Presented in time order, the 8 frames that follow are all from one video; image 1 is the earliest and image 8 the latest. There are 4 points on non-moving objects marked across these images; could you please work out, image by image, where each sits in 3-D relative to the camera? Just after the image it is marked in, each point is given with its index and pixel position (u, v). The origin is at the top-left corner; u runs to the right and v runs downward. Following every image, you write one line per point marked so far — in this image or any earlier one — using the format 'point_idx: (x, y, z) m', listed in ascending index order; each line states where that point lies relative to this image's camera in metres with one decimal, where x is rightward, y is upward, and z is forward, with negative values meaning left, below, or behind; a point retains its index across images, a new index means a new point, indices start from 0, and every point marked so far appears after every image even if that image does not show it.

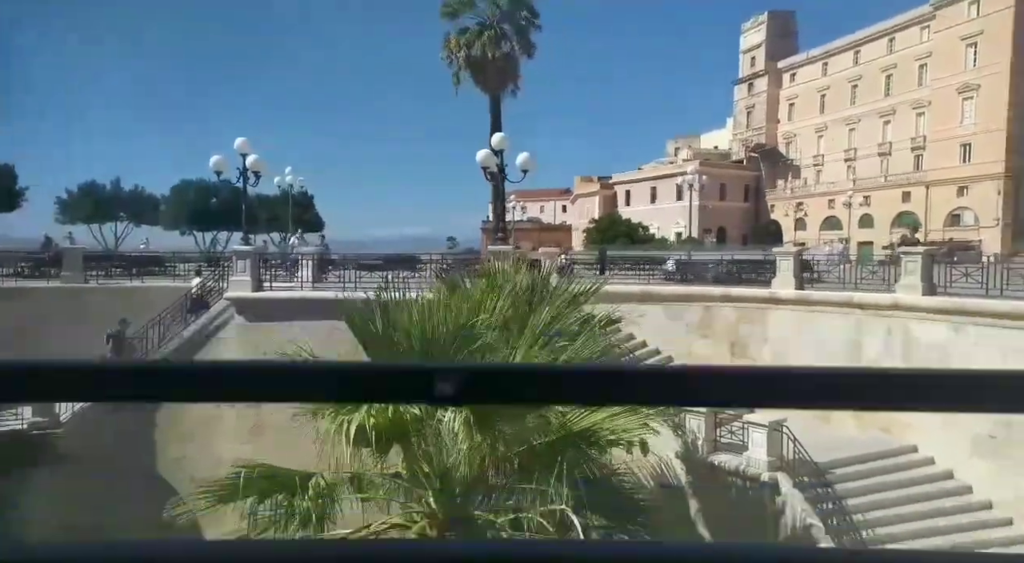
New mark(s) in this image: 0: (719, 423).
0: (+1.8, -1.3, +8.0) m
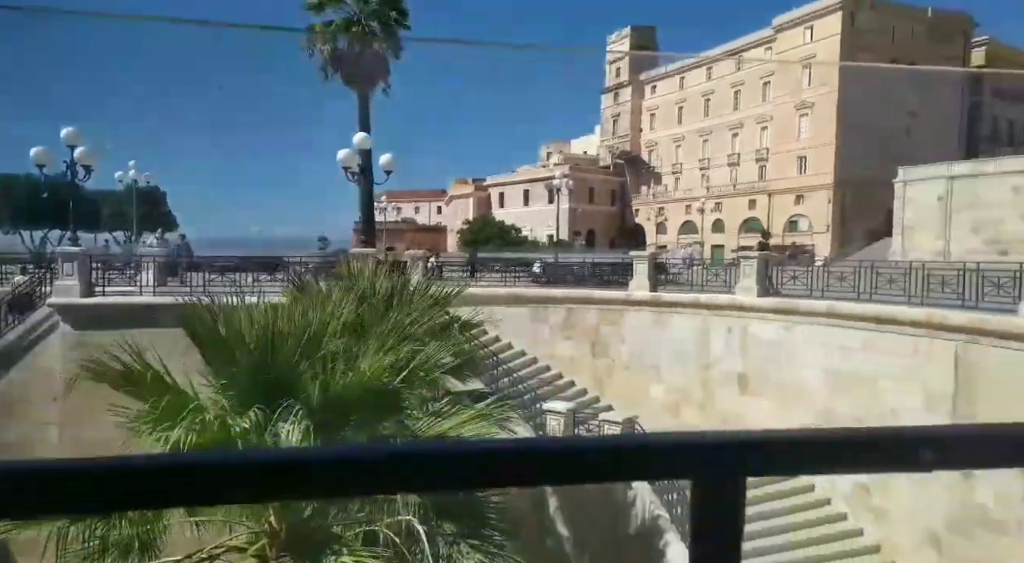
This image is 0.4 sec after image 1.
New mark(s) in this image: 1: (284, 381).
0: (+0.6, -1.3, +8.3) m
1: (-1.5, -0.6, +5.3) m
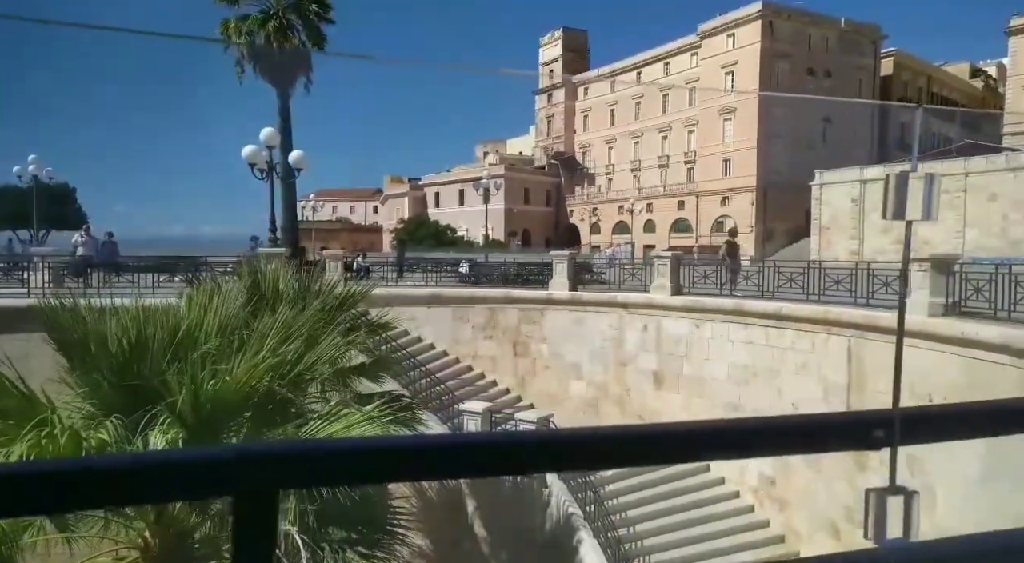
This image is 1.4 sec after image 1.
0: (-0.2, -1.3, +8.4) m
1: (-2.1, -0.6, +5.3) m
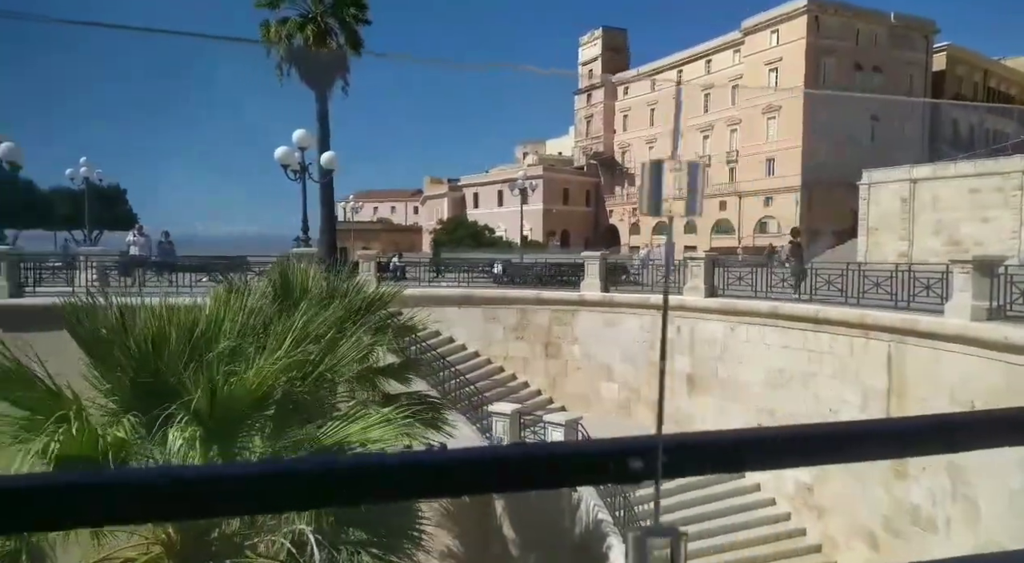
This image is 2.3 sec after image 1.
0: (+0.1, -1.3, +8.4) m
1: (-2.1, -0.6, +5.4) m
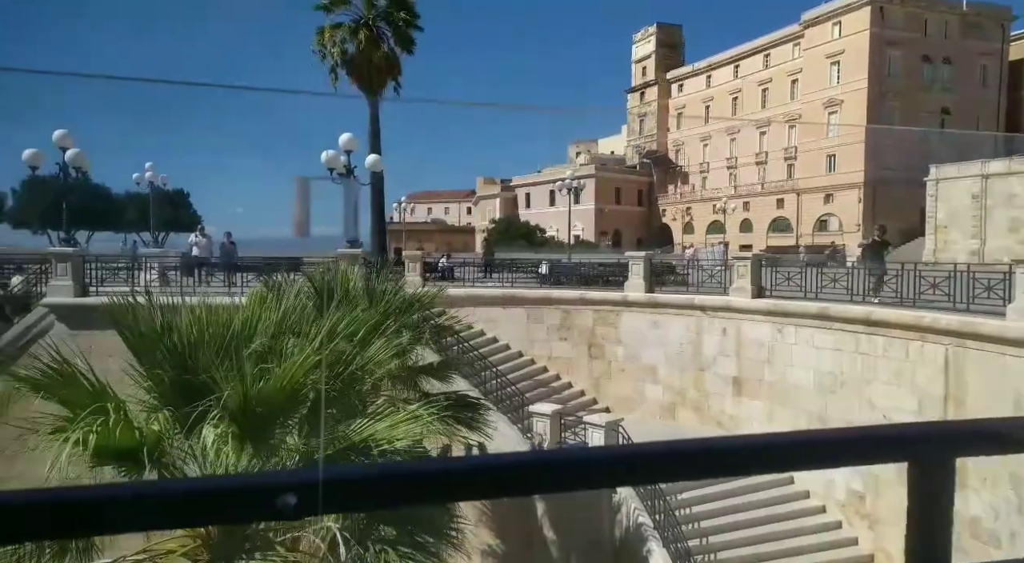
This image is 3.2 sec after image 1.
0: (+0.5, -1.3, +8.3) m
1: (-1.9, -0.6, +5.5) m
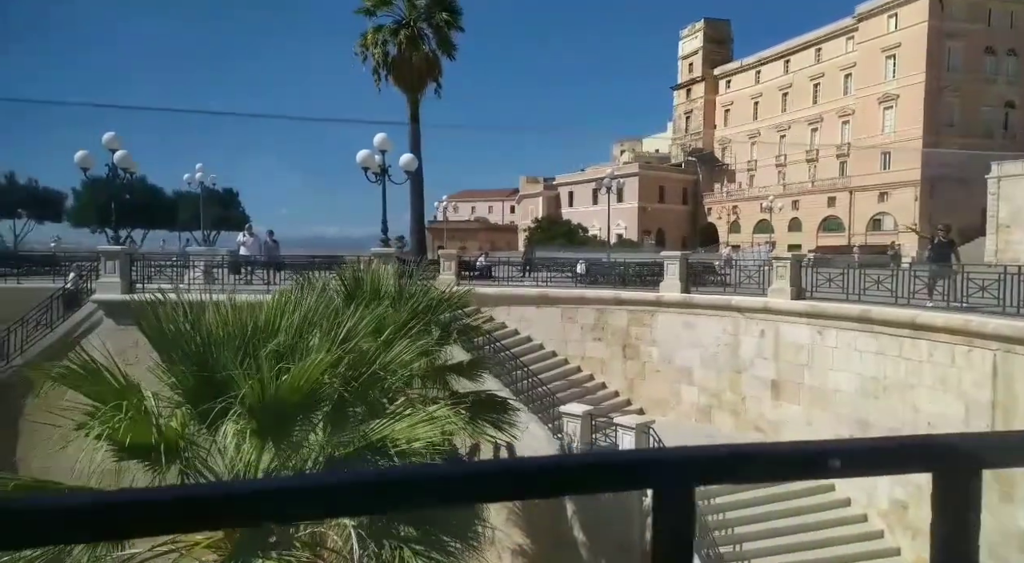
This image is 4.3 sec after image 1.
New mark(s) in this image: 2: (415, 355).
0: (+0.7, -1.3, +8.2) m
1: (-1.8, -0.6, +5.6) m
2: (-0.7, -0.6, +7.0) m
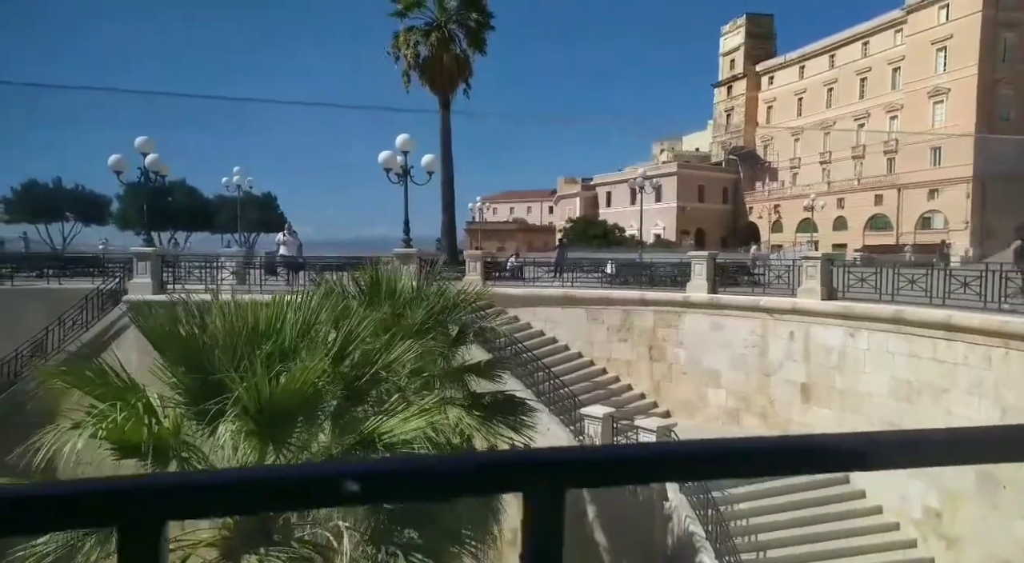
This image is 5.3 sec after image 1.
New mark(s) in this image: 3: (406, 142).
0: (+0.9, -1.3, +8.1) m
1: (-1.8, -0.6, +5.7) m
2: (-0.6, -0.6, +7.0) m
3: (-1.0, +1.4, +8.7) m
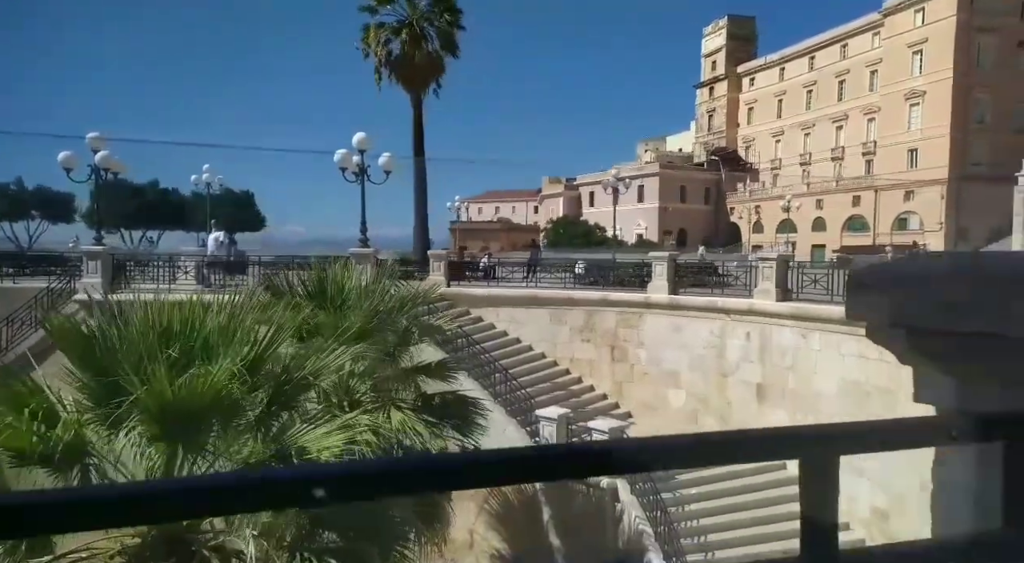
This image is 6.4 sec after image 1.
0: (+0.5, -1.3, +8.1) m
1: (-2.3, -0.6, +5.8) m
2: (-1.1, -0.6, +7.1) m
3: (-1.4, +1.4, +8.8) m
